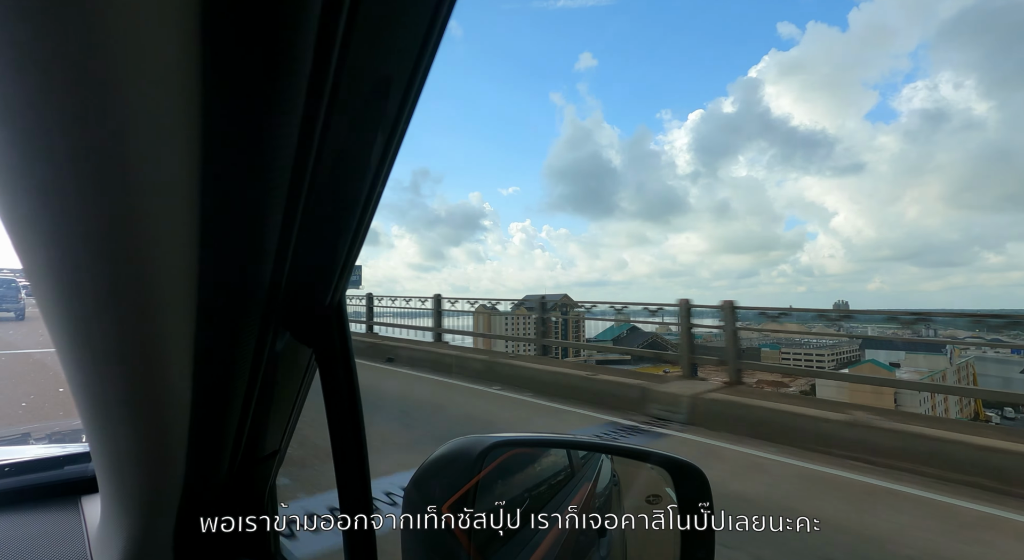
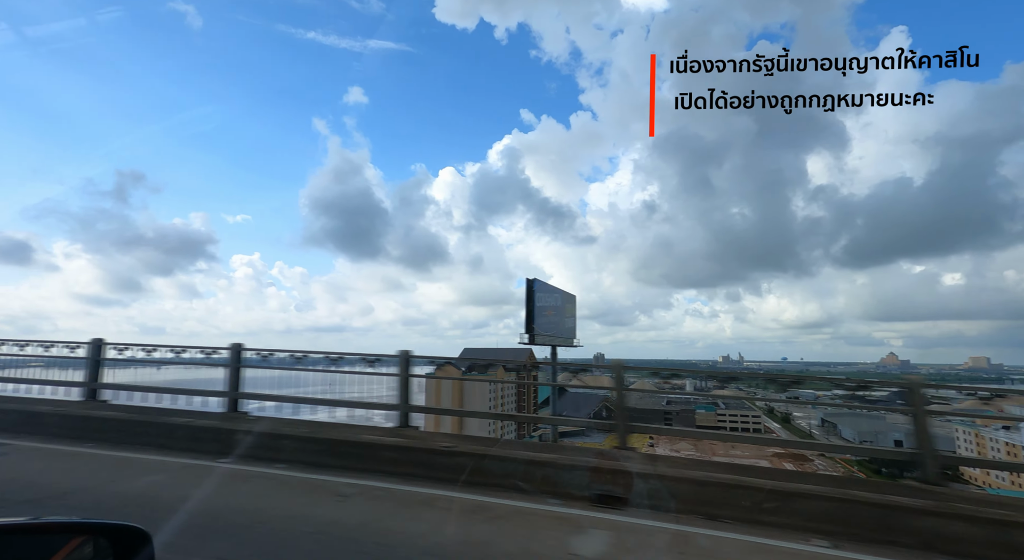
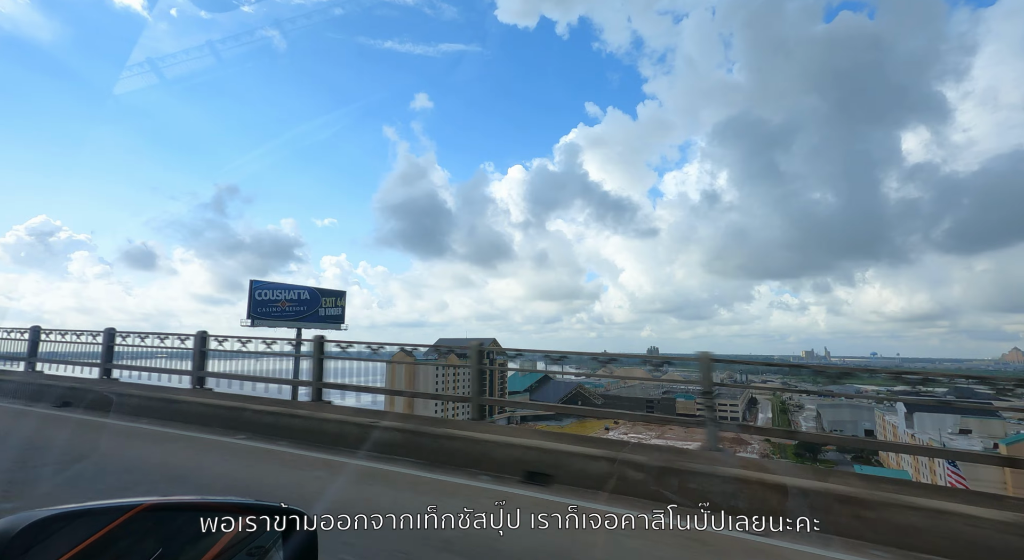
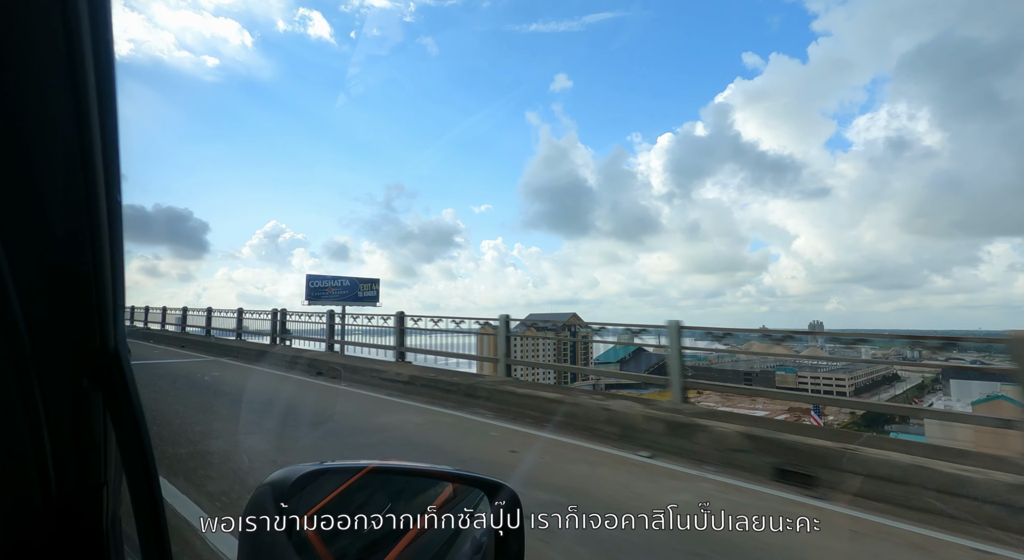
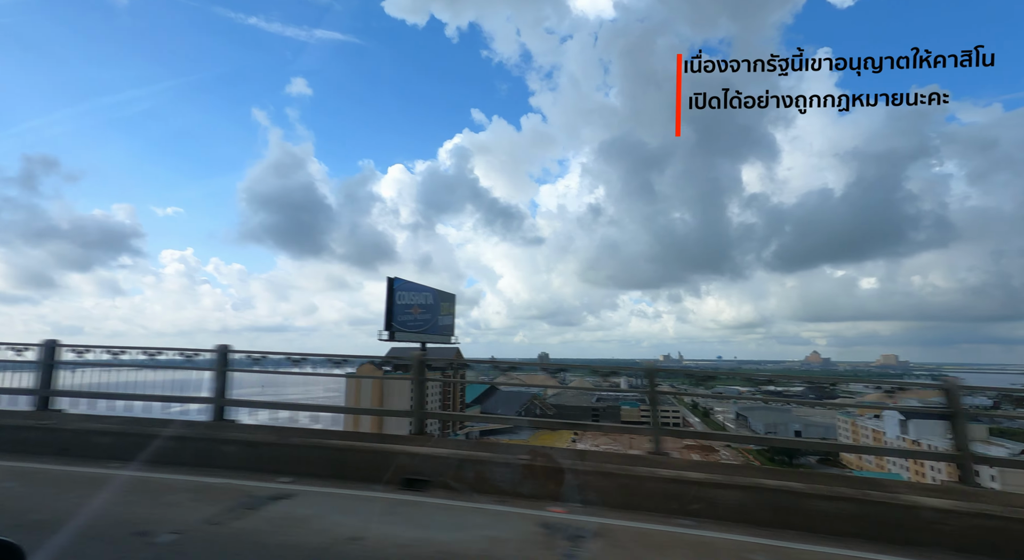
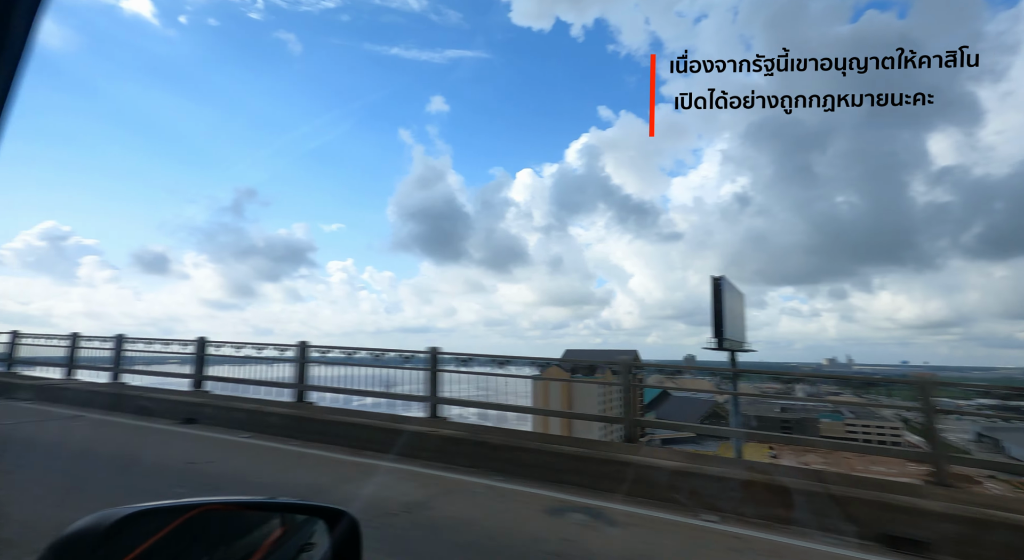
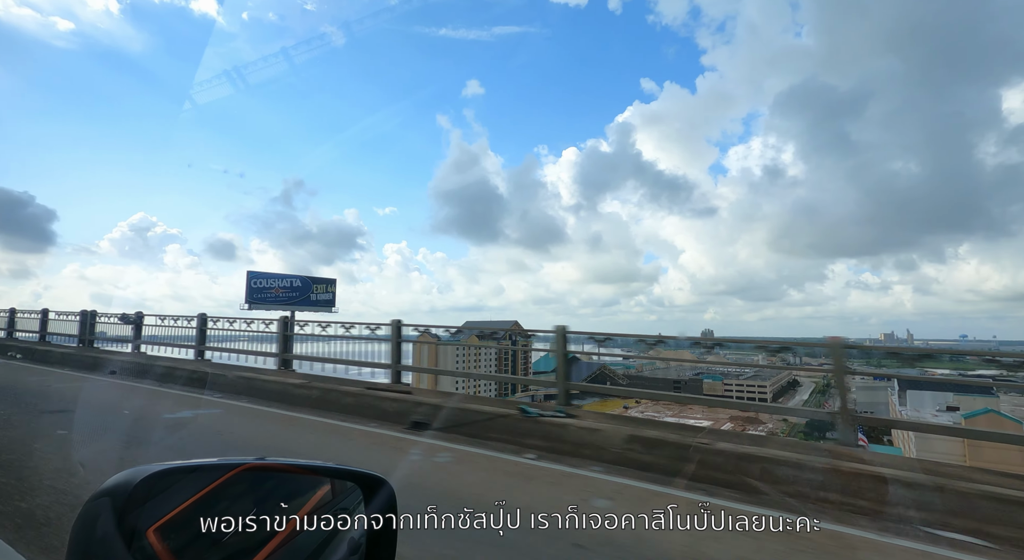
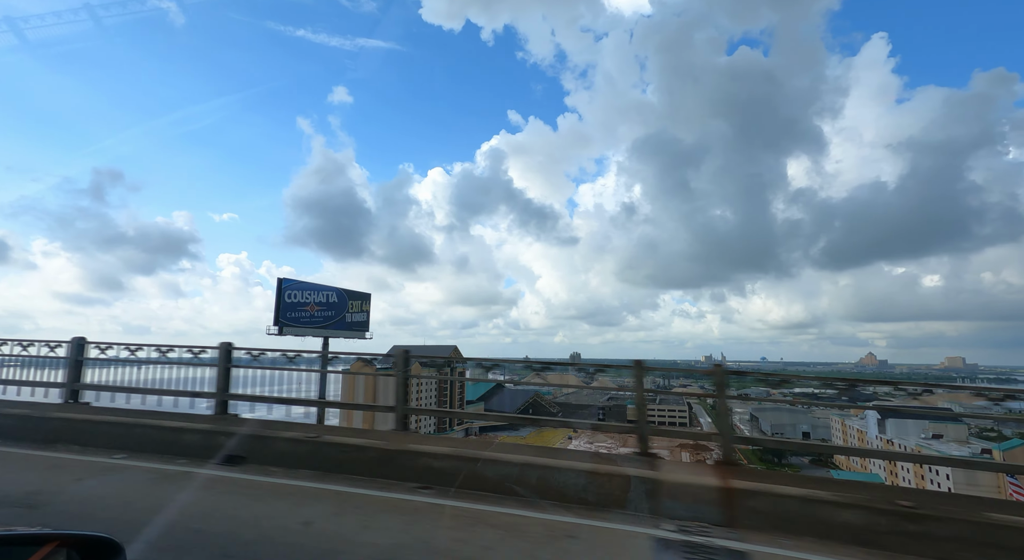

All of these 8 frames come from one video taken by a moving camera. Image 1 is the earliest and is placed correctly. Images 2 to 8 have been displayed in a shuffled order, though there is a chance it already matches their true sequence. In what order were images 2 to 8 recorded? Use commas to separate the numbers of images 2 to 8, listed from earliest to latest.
4, 7, 3, 8, 5, 2, 6
